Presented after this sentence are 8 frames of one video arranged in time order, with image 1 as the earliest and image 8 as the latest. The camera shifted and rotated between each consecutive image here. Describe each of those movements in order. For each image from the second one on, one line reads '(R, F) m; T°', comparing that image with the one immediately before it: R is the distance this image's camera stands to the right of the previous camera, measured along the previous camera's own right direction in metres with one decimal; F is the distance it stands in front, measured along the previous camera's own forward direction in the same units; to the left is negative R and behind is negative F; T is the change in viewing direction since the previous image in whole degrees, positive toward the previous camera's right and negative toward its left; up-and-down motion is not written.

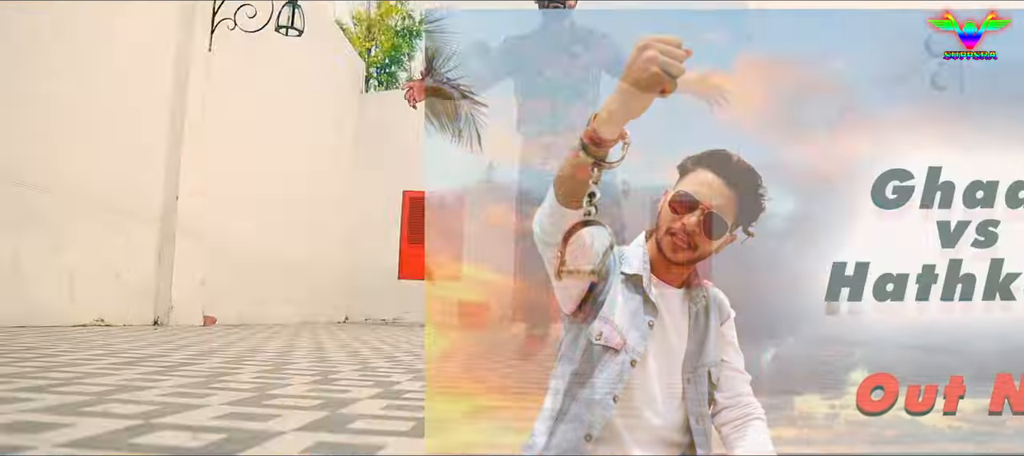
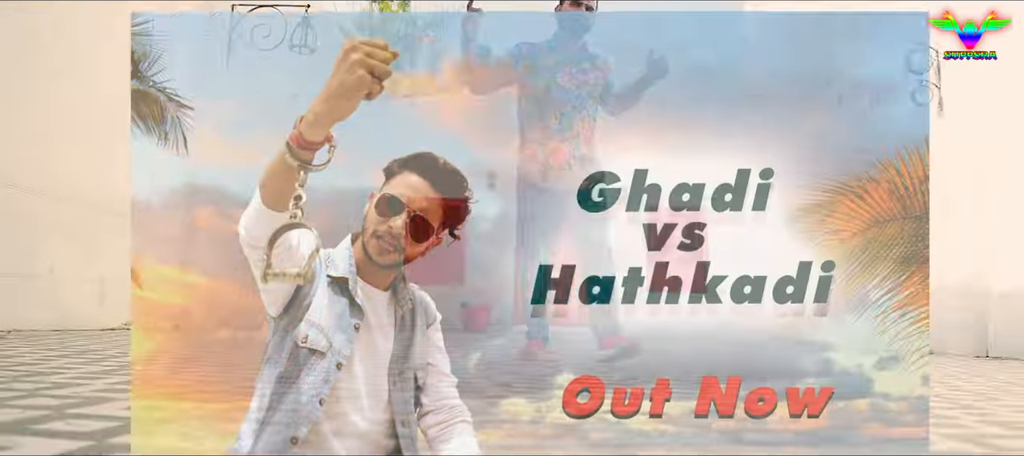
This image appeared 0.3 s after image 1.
(+0.1, -0.2) m; -1°
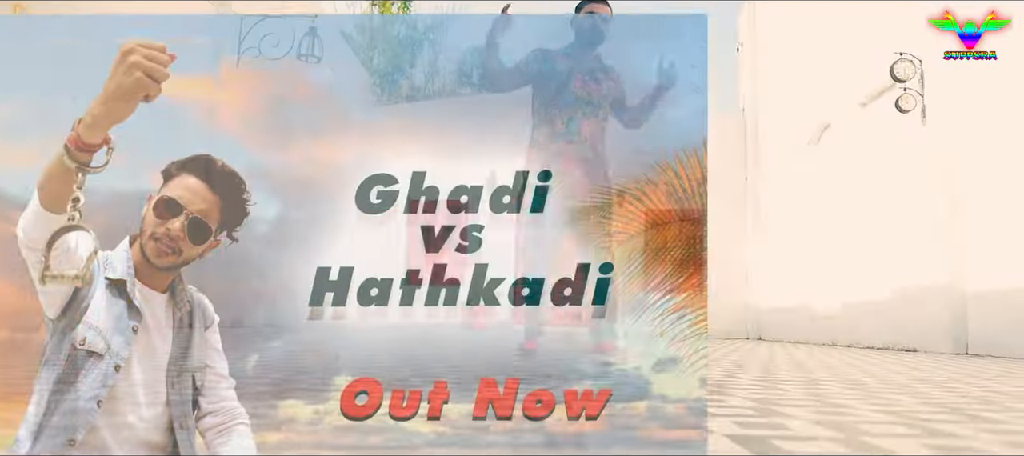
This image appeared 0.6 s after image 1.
(-0.1, -0.1) m; +1°
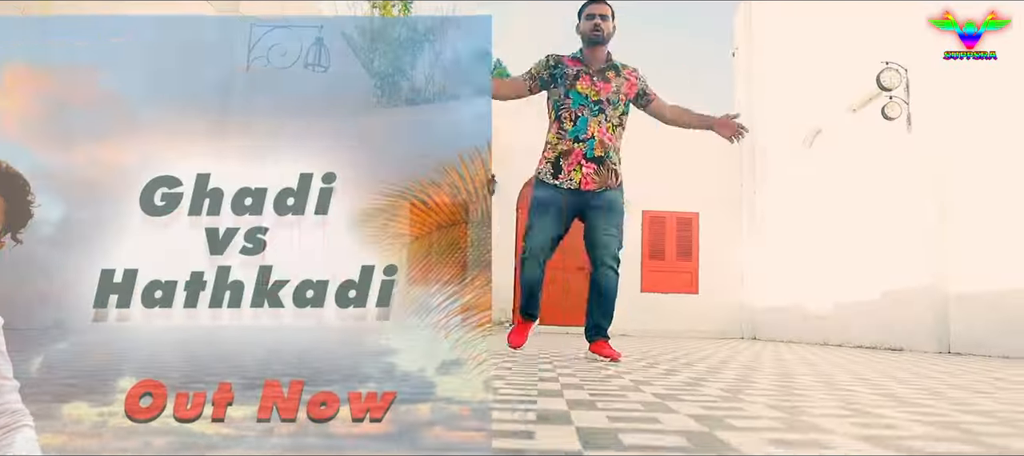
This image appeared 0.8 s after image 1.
(0.0, +0.3) m; 0°
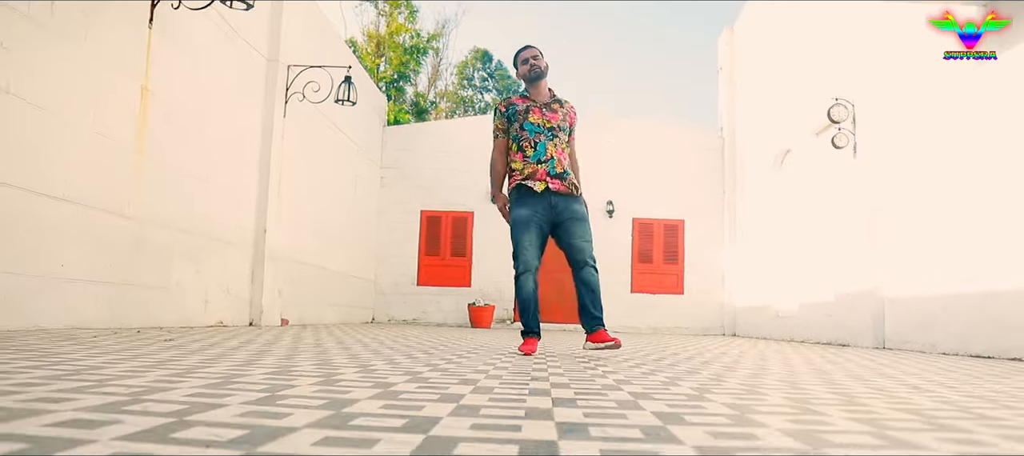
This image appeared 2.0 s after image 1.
(0.0, -0.4) m; 0°
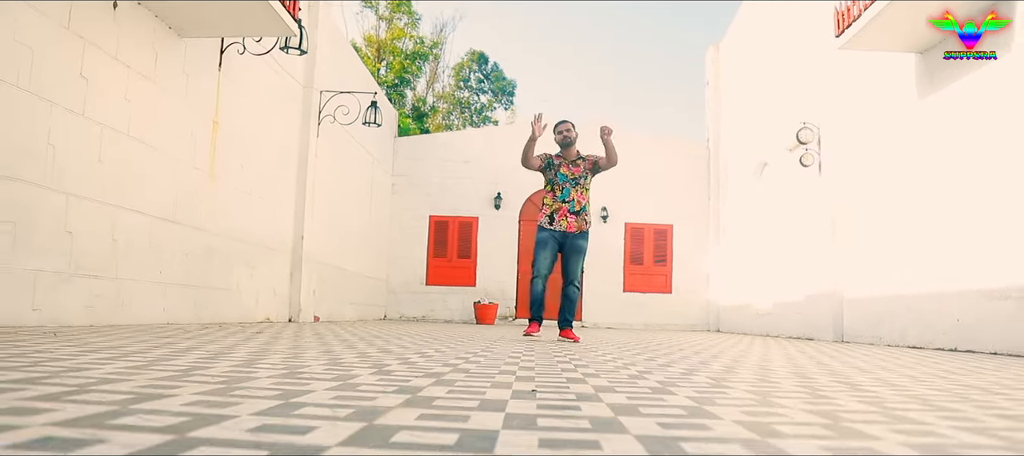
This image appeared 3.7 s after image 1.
(-0.2, -0.3) m; +1°
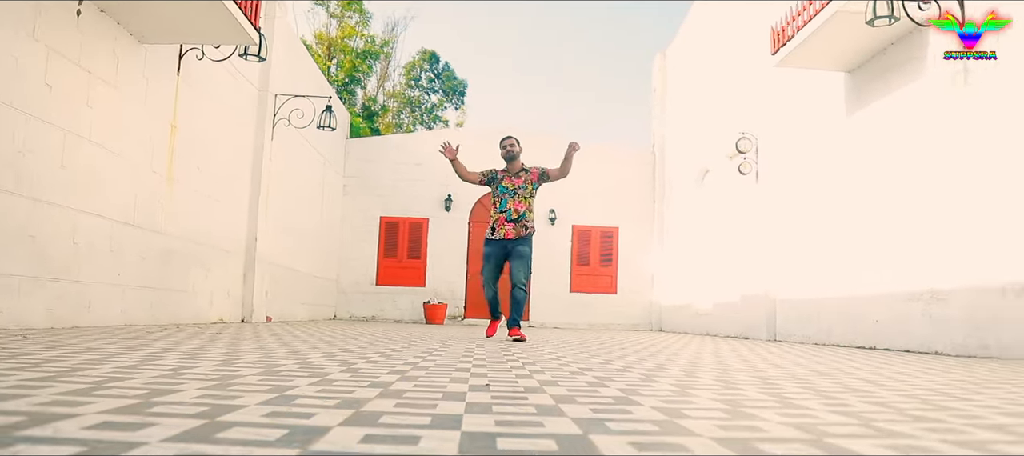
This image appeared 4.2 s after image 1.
(0.0, +0.2) m; +4°
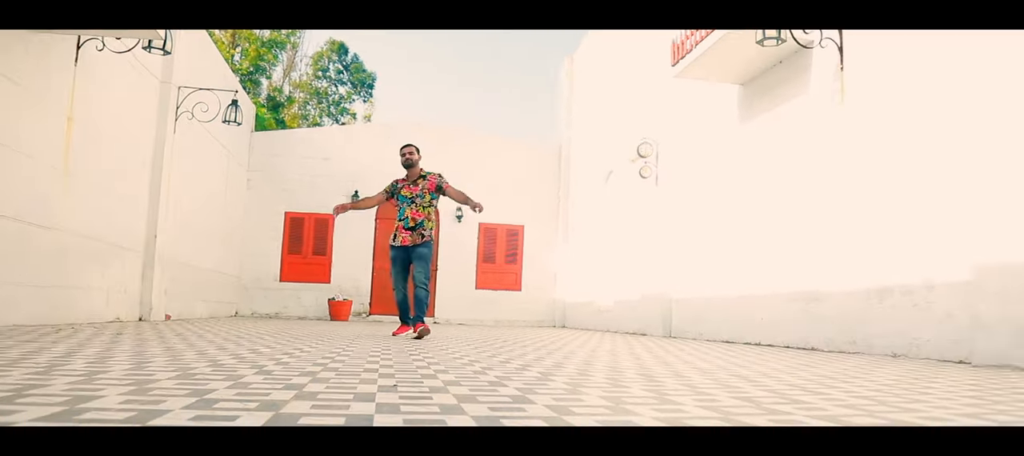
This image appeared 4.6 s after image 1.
(0.0, -0.3) m; +7°
